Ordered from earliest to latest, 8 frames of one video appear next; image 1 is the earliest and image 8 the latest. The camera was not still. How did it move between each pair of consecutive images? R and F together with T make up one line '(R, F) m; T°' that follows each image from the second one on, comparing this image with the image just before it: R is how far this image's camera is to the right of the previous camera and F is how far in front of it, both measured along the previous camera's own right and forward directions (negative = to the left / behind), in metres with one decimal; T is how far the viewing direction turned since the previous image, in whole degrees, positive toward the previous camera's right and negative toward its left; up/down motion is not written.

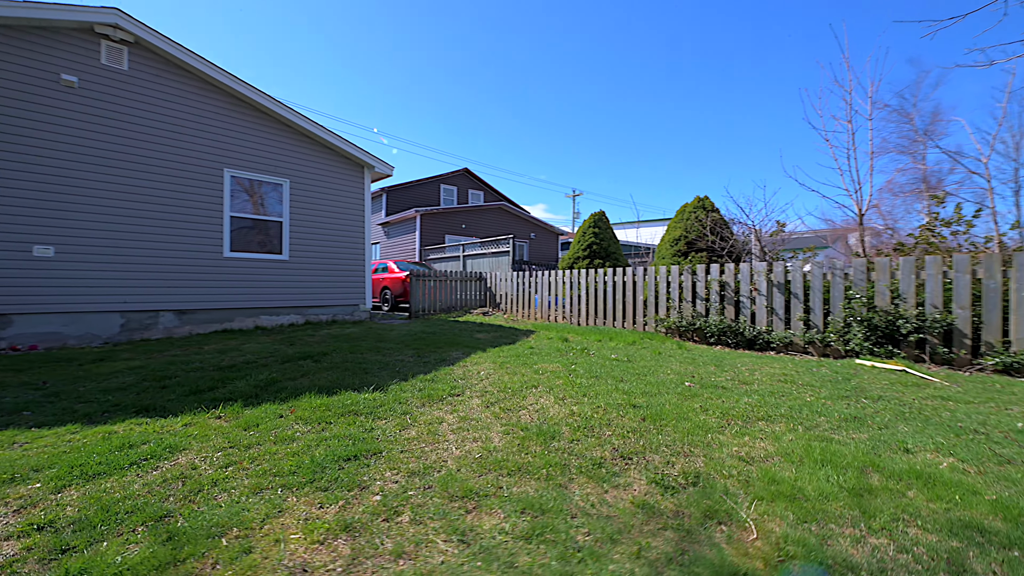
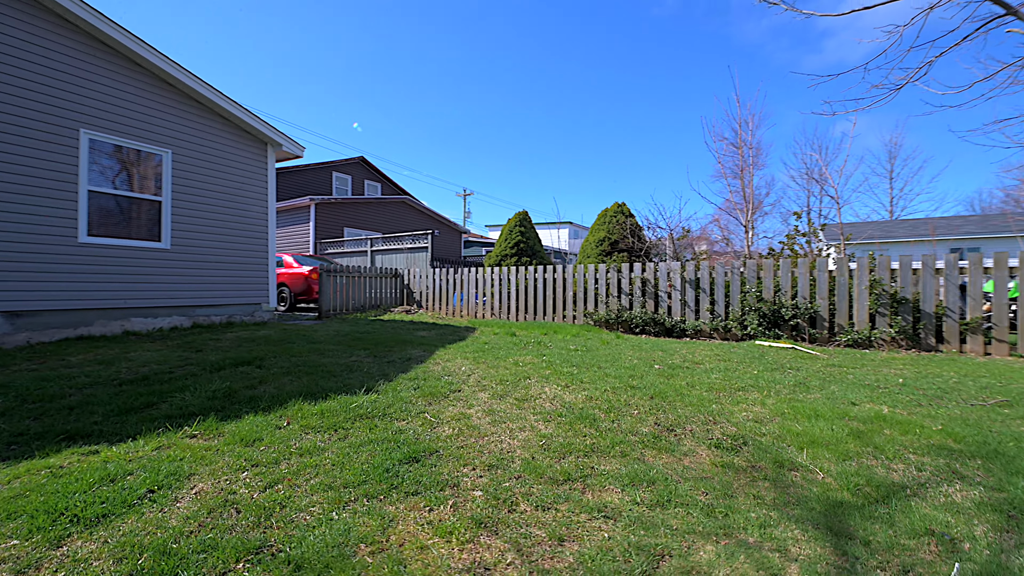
(-1.1, +0.1) m; +16°
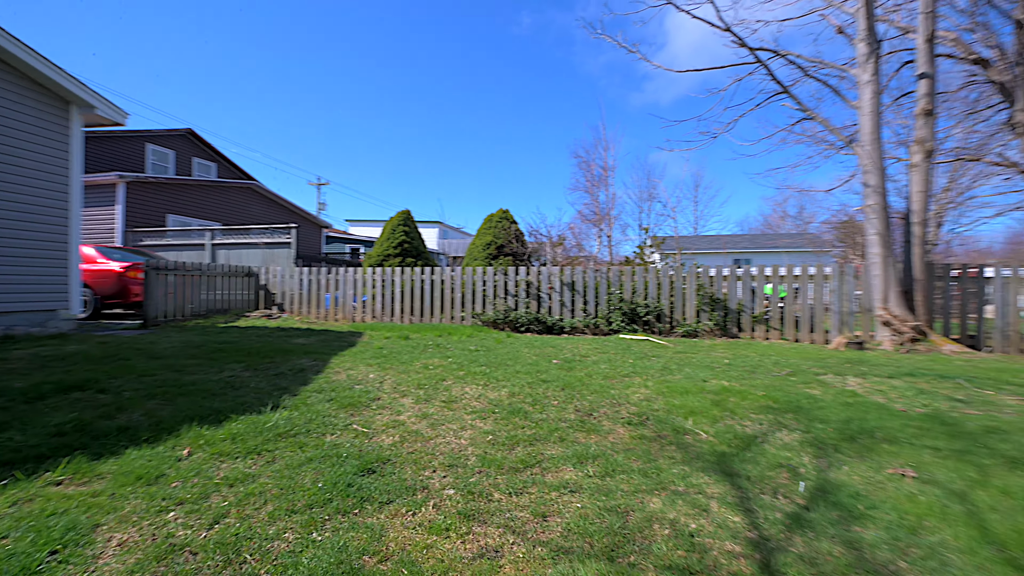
(-0.6, -0.1) m; +19°
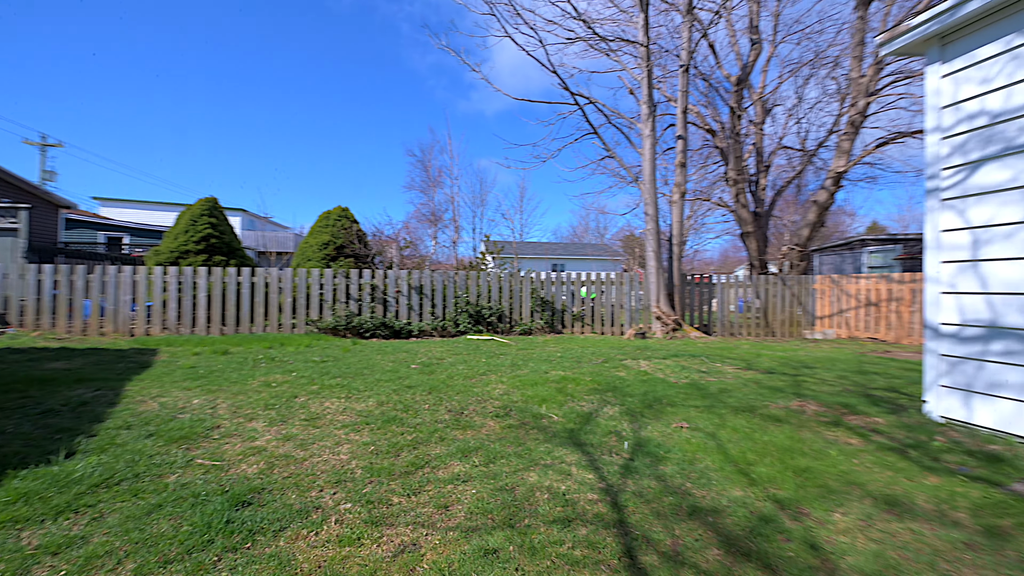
(-0.4, -0.2) m; +24°
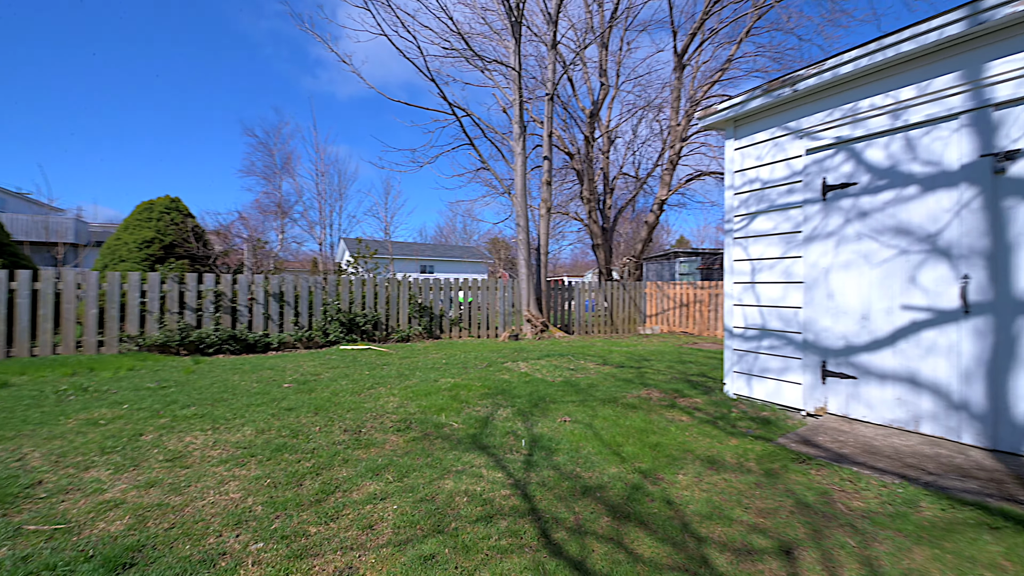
(-0.3, -0.2) m; +19°
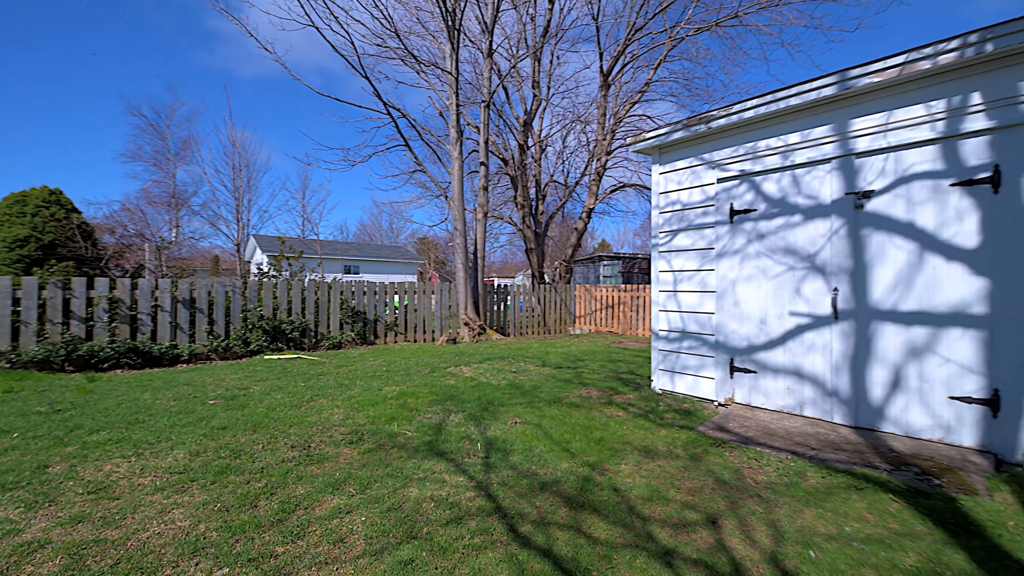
(-0.2, -0.2) m; +10°
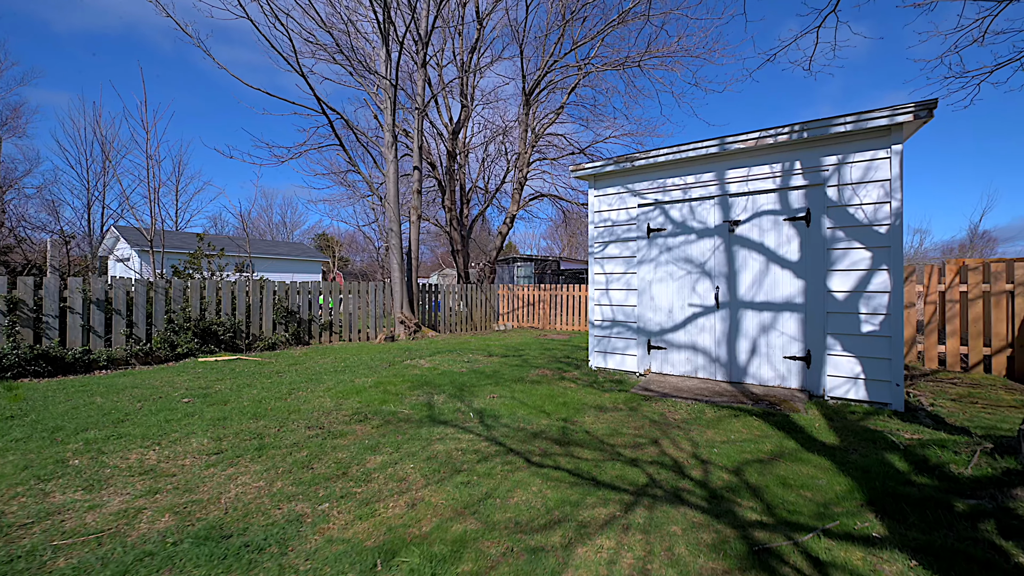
(-0.9, -0.8) m; +14°
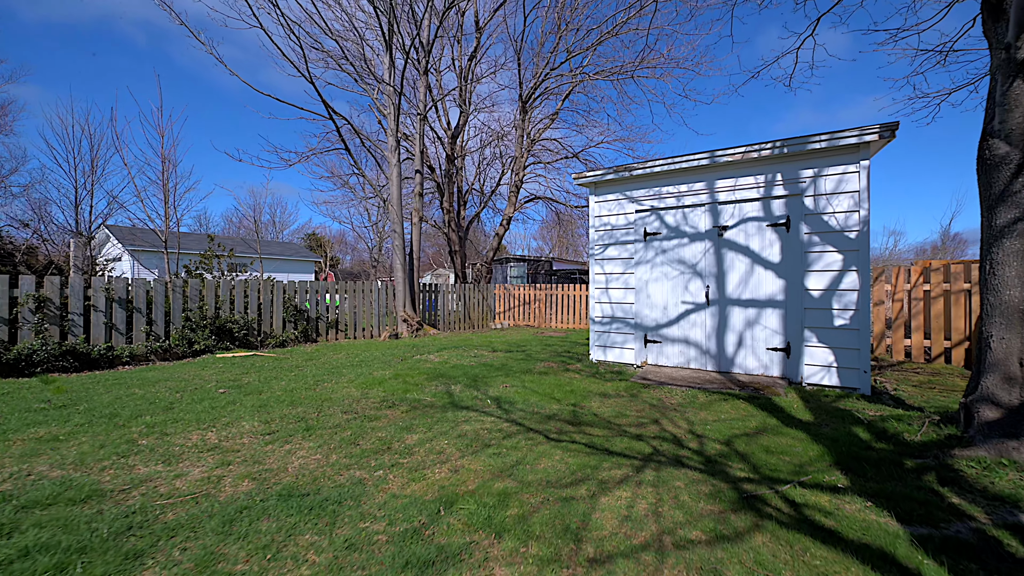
(-0.3, -0.4) m; +2°
